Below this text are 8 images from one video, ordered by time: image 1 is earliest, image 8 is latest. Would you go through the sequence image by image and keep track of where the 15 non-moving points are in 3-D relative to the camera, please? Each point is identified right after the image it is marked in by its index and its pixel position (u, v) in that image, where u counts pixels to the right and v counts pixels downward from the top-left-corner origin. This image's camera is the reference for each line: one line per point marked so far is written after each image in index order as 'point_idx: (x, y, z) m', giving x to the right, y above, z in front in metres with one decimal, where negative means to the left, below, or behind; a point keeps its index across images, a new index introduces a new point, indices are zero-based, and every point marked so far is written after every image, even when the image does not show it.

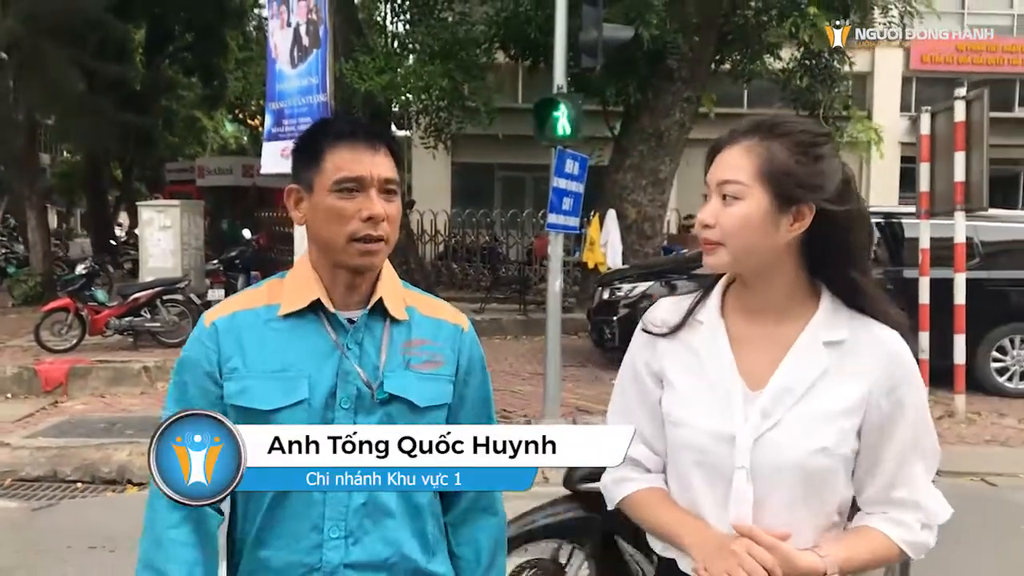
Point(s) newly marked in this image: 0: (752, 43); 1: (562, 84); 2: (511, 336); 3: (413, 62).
0: (+3.3, +3.3, +12.2) m
1: (+0.4, +1.5, +6.8) m
2: (0.0, -0.6, +11.4) m
3: (-1.3, +3.0, +12.2) m
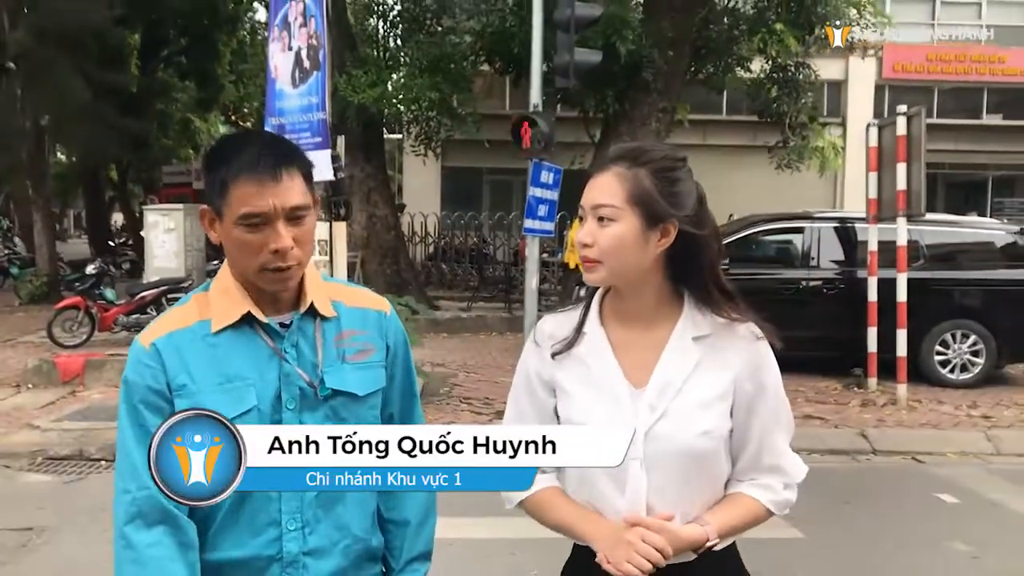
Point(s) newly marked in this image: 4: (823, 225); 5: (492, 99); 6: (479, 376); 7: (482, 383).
0: (+3.1, +3.3, +12.9) m
1: (+0.2, +1.6, +7.5) m
2: (-0.2, -0.6, +12.1) m
3: (-1.5, +3.0, +12.8) m
4: (+3.3, +0.7, +9.4) m
5: (-0.4, +4.1, +19.3) m
6: (-0.3, -0.9, +9.0) m
7: (-0.3, -0.9, +8.7) m
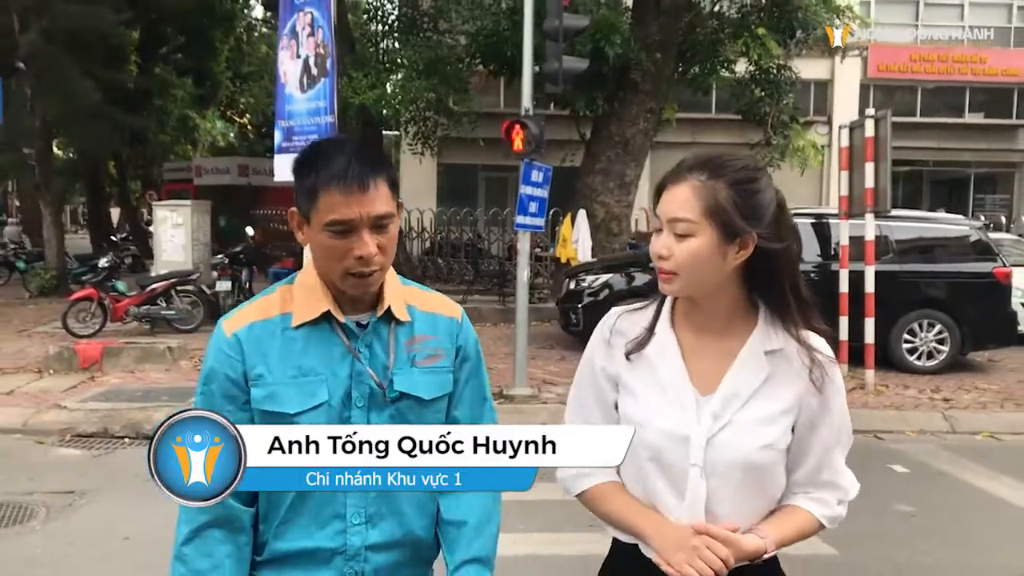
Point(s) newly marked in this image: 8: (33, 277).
0: (+3.0, +3.5, +13.5) m
1: (+0.2, +1.6, +8.1) m
2: (-0.3, -0.5, +12.6) m
3: (-1.6, +3.1, +13.4) m
4: (+3.2, +0.7, +10.0) m
5: (-0.6, +4.2, +19.8) m
6: (-0.4, -0.8, +9.5) m
7: (-0.4, -0.8, +9.2) m
8: (-8.5, +0.2, +16.0) m
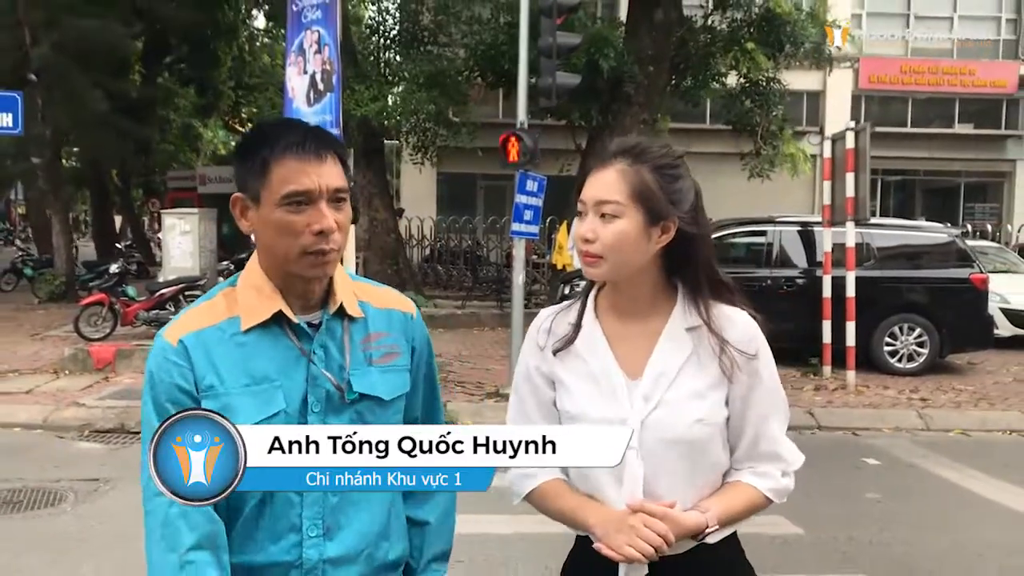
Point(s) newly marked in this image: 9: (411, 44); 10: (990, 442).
0: (+2.9, +3.4, +13.9) m
1: (+0.1, +1.6, +8.5) m
2: (-0.4, -0.6, +13.0) m
3: (-1.7, +3.0, +13.8) m
4: (+3.2, +0.7, +10.4) m
5: (-0.6, +4.1, +20.3) m
6: (-0.4, -0.8, +9.9) m
7: (-0.4, -0.9, +9.6) m
8: (-8.6, +0.1, +16.4) m
9: (-1.6, +3.9, +14.5) m
10: (+4.0, -1.3, +7.5) m
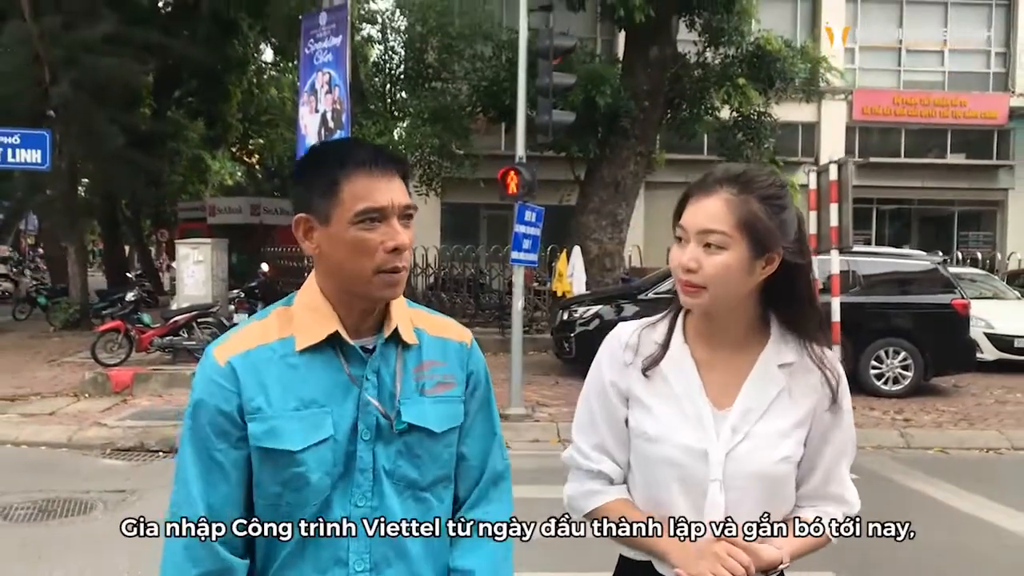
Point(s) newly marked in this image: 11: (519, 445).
0: (+3.0, +2.9, +14.4) m
1: (+0.1, +1.3, +8.9) m
2: (-0.3, -1.0, +13.4) m
3: (-1.7, +2.6, +14.3) m
4: (+3.2, +0.4, +10.8) m
5: (-0.6, +3.4, +20.8) m
6: (-0.4, -1.1, +10.3) m
7: (-0.4, -1.2, +10.0) m
8: (-8.5, -0.4, +16.9) m
9: (-1.6, +3.5, +15.0) m
10: (+4.0, -1.5, +7.9) m
11: (+0.1, -1.4, +8.0) m
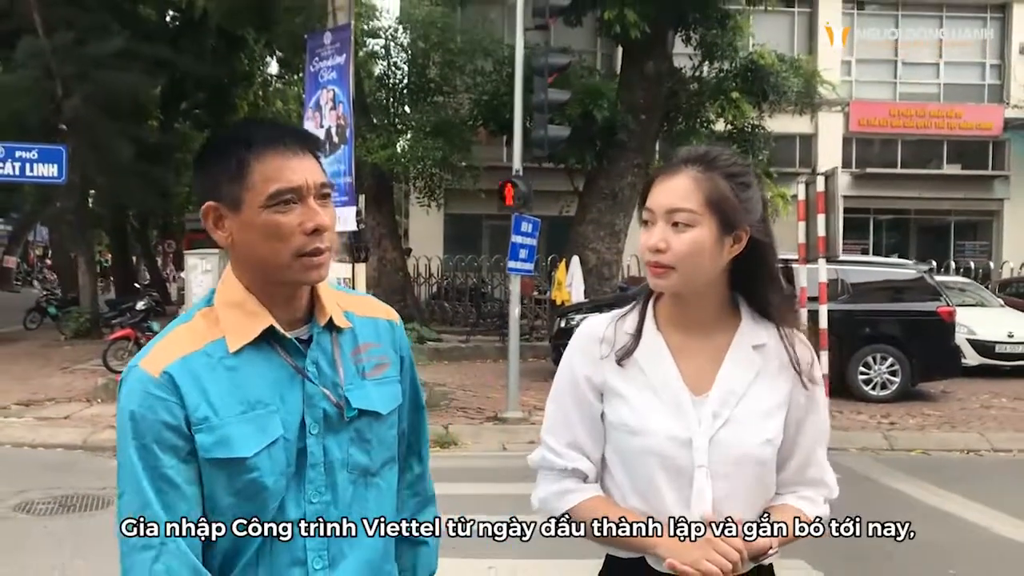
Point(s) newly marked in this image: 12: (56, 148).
0: (+3.0, +2.8, +14.7) m
1: (+0.1, +1.3, +9.3) m
2: (-0.3, -1.1, +13.8) m
3: (-1.7, +2.5, +14.7) m
4: (+3.1, +0.3, +11.1) m
5: (-0.5, +3.2, +21.2) m
6: (-0.4, -1.2, +10.6) m
7: (-0.4, -1.3, +10.3) m
8: (-8.5, -0.6, +17.2) m
9: (-1.6, +3.3, +15.4) m
10: (+4.0, -1.6, +8.2) m
11: (0.0, -1.5, +8.3) m
12: (-4.9, +1.5, +9.6) m
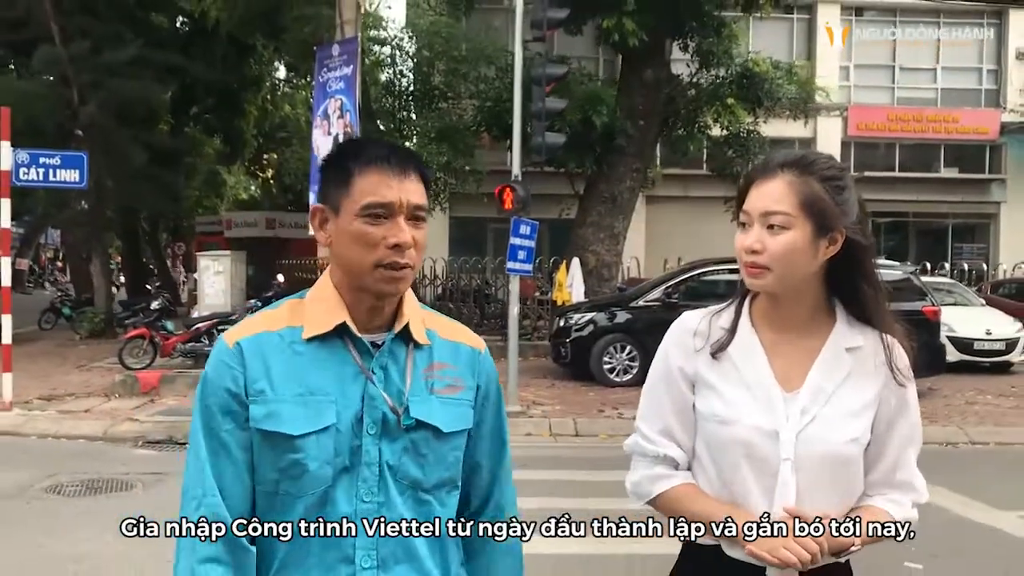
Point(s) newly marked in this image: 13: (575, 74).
0: (+3.0, +2.8, +15.2) m
1: (+0.1, +1.3, +9.7) m
2: (-0.3, -1.1, +14.2) m
3: (-1.6, +2.5, +15.1) m
4: (+3.2, +0.3, +11.5) m
5: (-0.4, +3.2, +21.6) m
6: (-0.4, -1.2, +11.0) m
7: (-0.4, -1.3, +10.7) m
8: (-8.5, -0.7, +17.7) m
9: (-1.5, +3.3, +15.9) m
10: (+3.9, -1.6, +8.6) m
11: (0.0, -1.5, +8.7) m
12: (-4.9, +1.5, +10.1) m
13: (+1.1, +3.7, +15.3) m
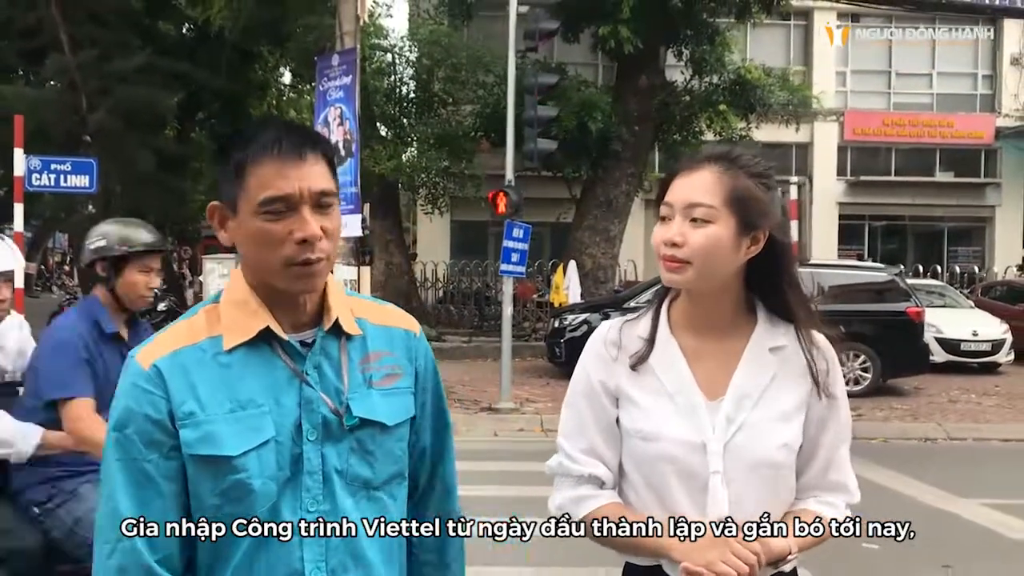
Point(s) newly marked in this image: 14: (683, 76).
0: (+3.0, +2.7, +15.5) m
1: (0.0, +1.2, +10.0) m
2: (-0.3, -1.1, +14.5) m
3: (-1.6, +2.4, +15.5) m
4: (+3.1, +0.3, +11.8) m
5: (-0.4, +3.1, +22.0) m
6: (-0.5, -1.3, +11.4) m
7: (-0.5, -1.3, +11.1) m
8: (-8.5, -0.7, +18.1) m
9: (-1.6, +3.3, +16.2) m
10: (+3.9, -1.6, +8.9) m
11: (0.0, -1.5, +9.0) m
12: (-4.9, +1.5, +10.4) m
13: (+1.0, +3.6, +15.7) m
14: (+3.3, +4.0, +16.8) m
